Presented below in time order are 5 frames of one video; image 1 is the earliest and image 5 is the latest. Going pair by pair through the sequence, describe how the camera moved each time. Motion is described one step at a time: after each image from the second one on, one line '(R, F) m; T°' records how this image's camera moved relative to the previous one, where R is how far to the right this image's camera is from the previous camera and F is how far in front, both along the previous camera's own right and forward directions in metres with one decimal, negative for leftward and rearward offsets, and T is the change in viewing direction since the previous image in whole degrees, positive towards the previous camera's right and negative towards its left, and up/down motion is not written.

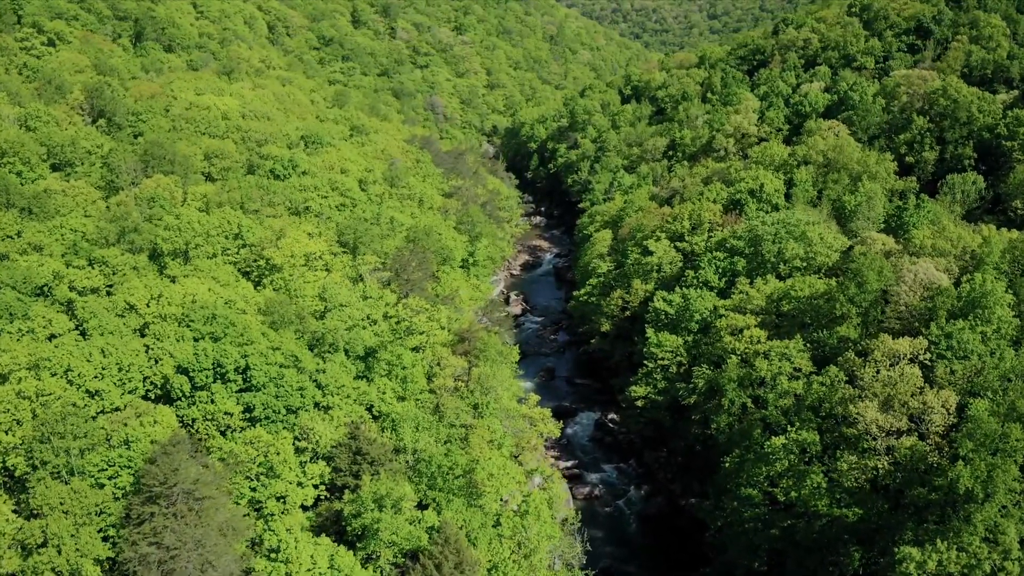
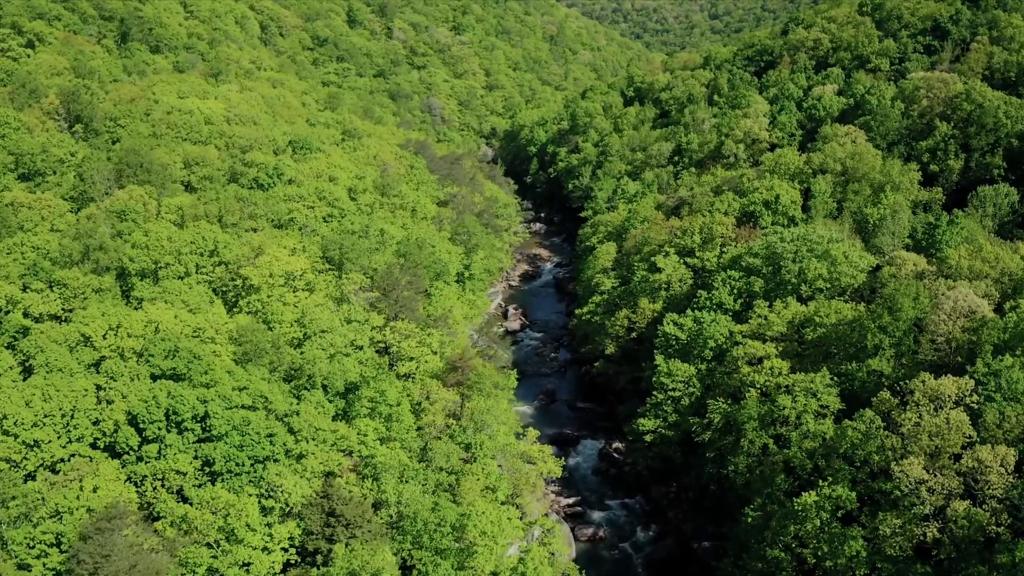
(+0.2, +4.7) m; 0°
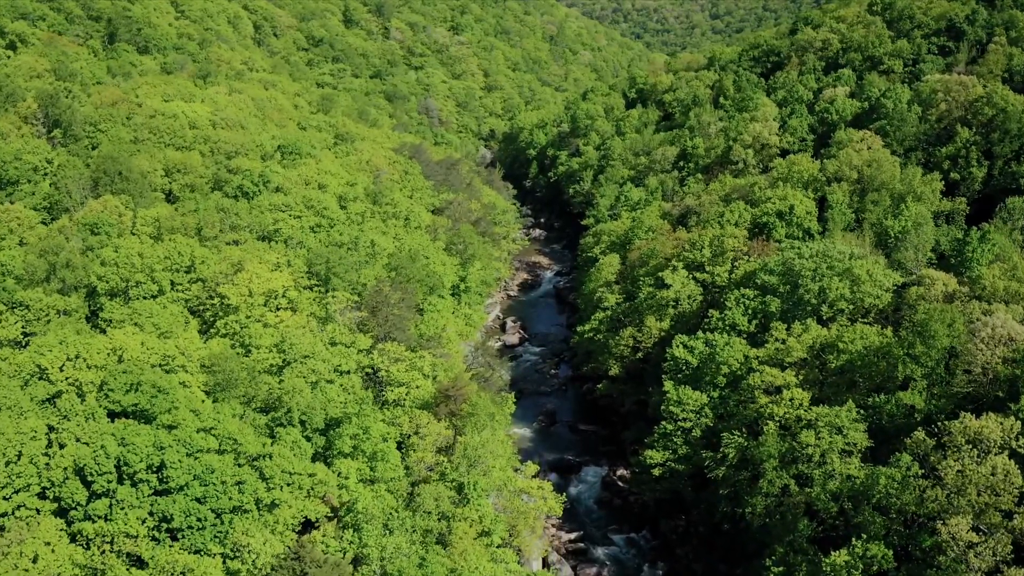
(+0.2, +3.9) m; 0°
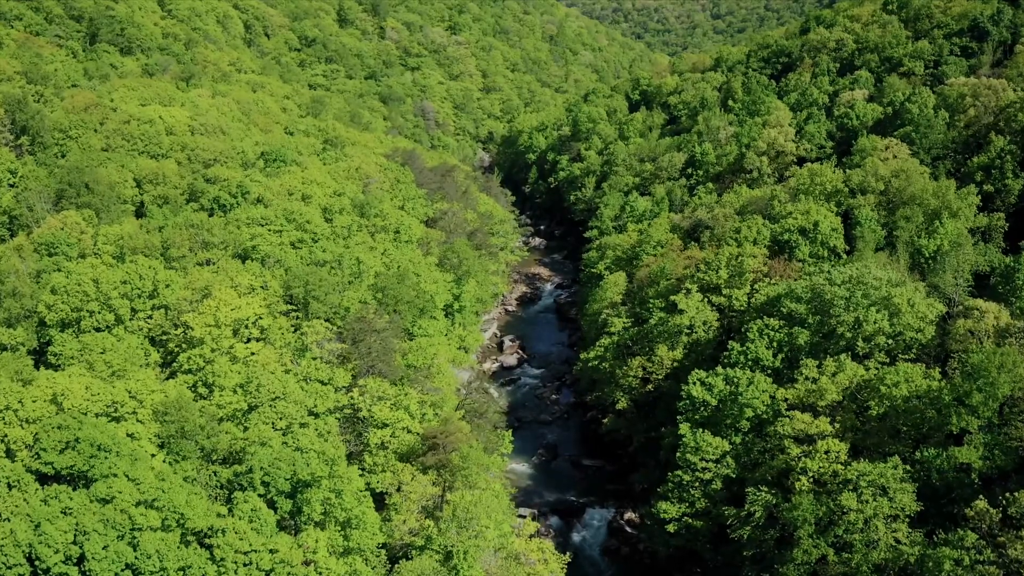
(+0.2, +5.4) m; 0°
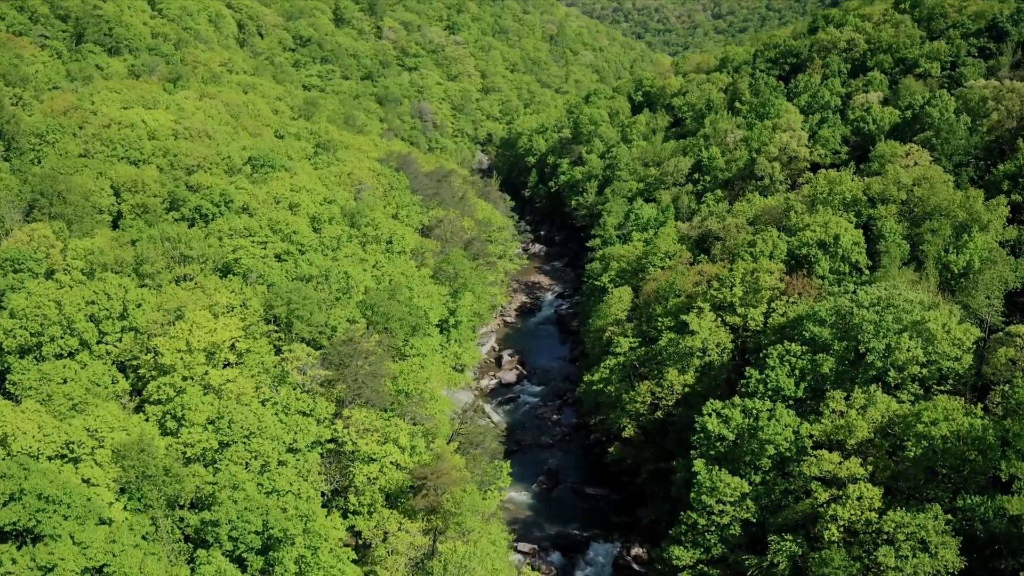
(+0.1, +3.7) m; 0°
